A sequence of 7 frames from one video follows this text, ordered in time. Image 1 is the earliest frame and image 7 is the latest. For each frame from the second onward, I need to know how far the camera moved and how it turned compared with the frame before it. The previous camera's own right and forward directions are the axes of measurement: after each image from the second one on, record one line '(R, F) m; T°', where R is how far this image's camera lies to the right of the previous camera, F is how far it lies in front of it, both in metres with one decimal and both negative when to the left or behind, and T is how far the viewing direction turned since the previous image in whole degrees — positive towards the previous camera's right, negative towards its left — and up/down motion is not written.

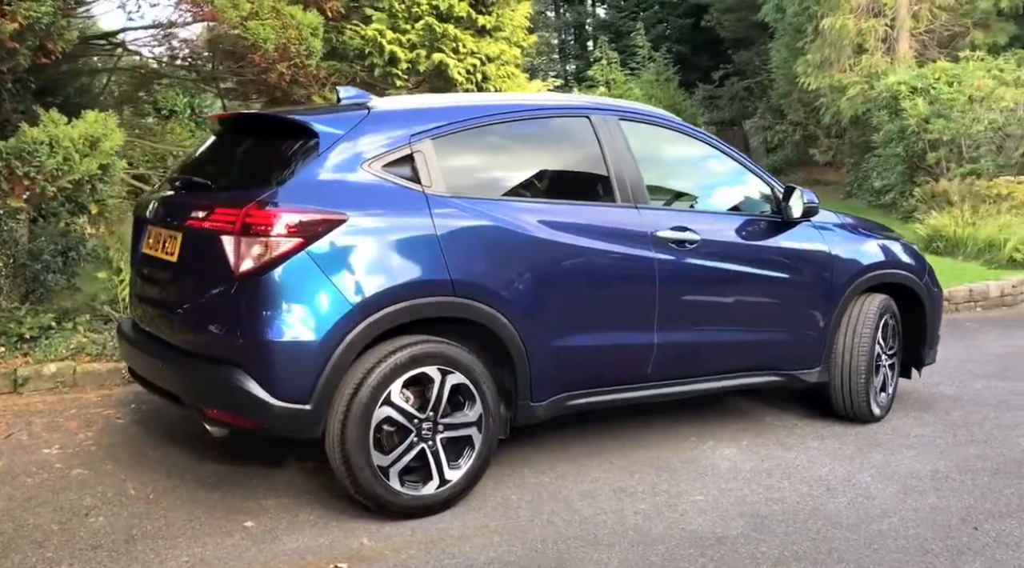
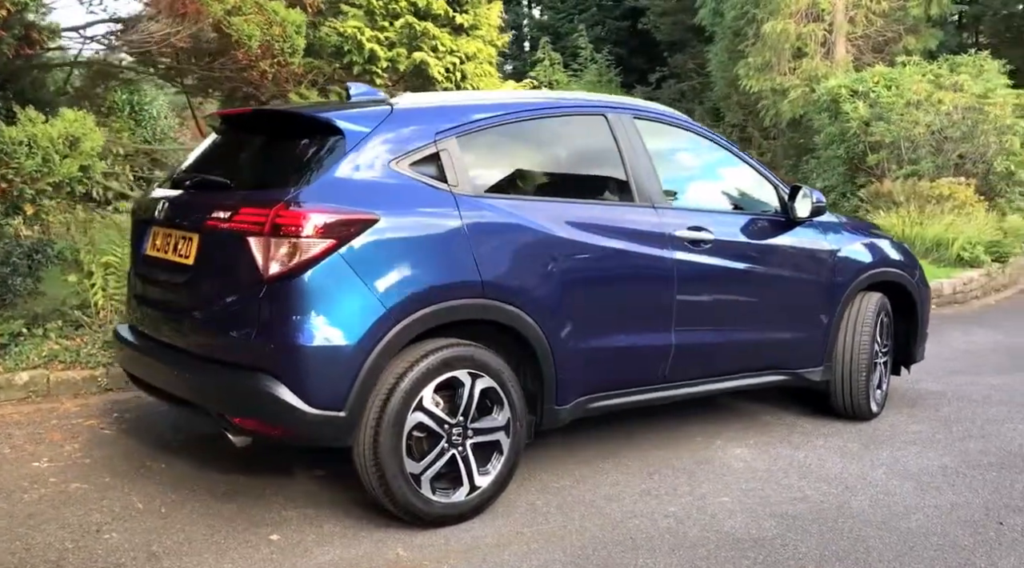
(-0.4, +0.1) m; +4°
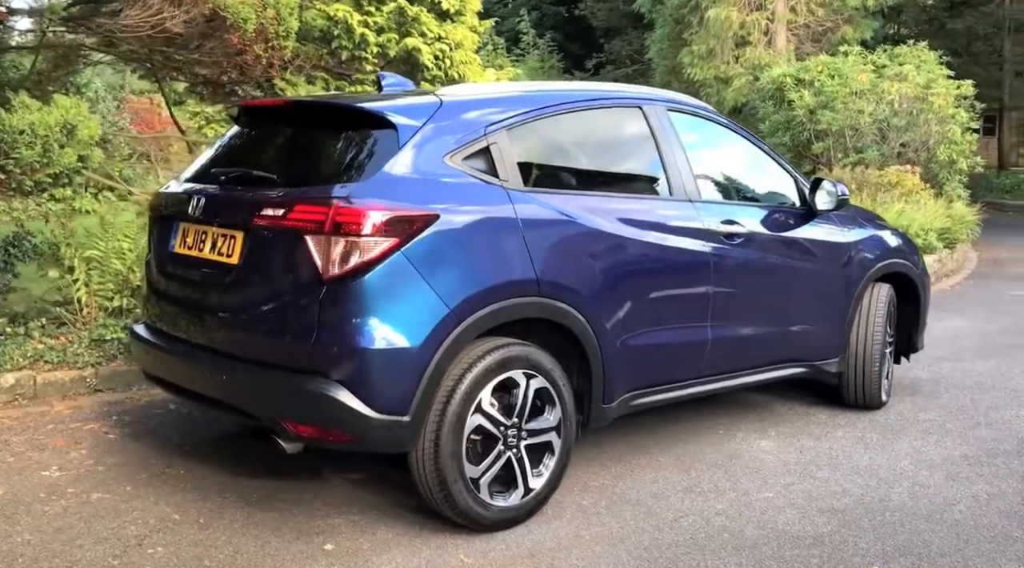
(-0.5, +0.1) m; +4°
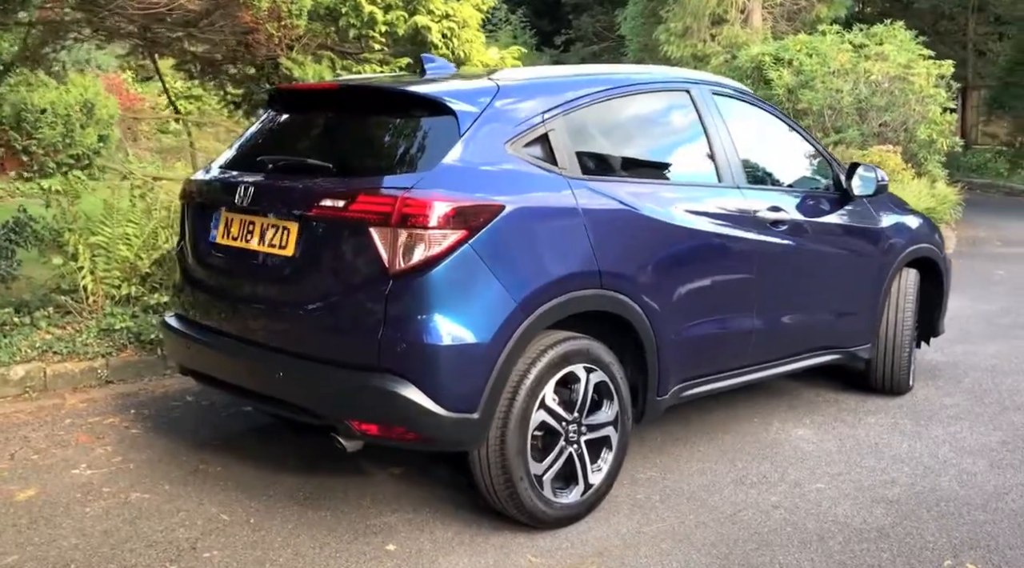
(-0.3, +0.1) m; +2°
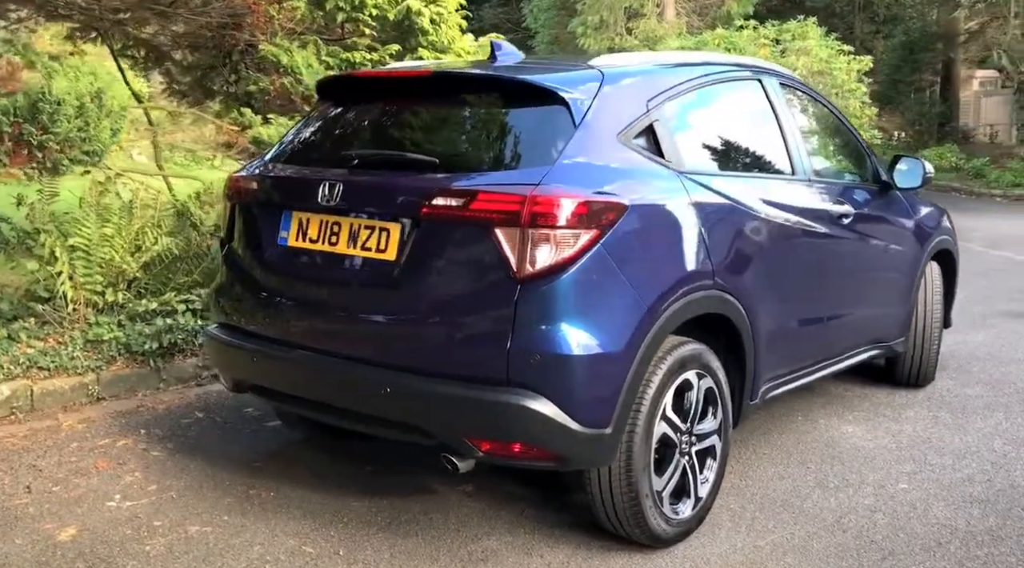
(-0.7, +0.3) m; +7°
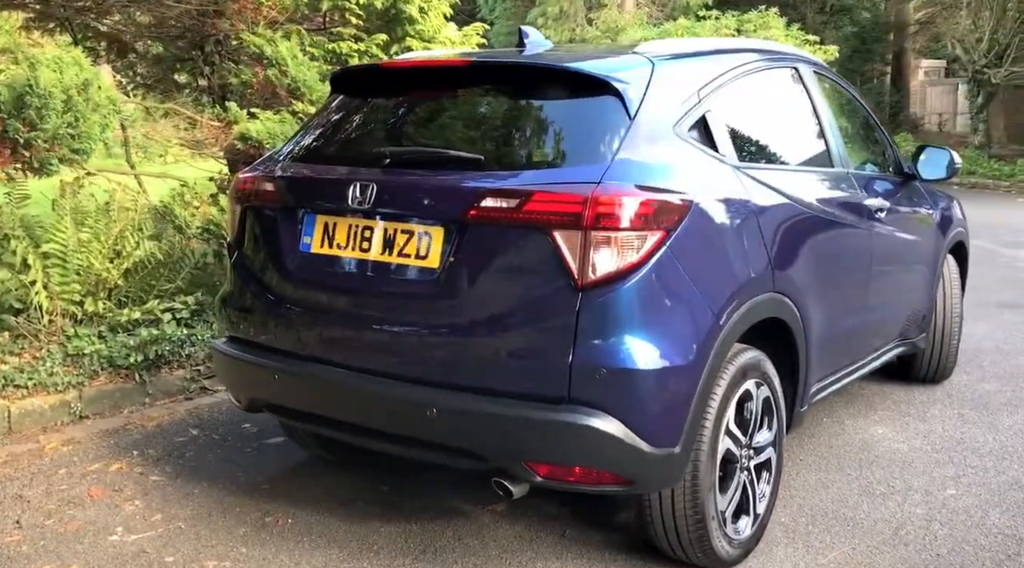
(-0.3, +0.2) m; +3°
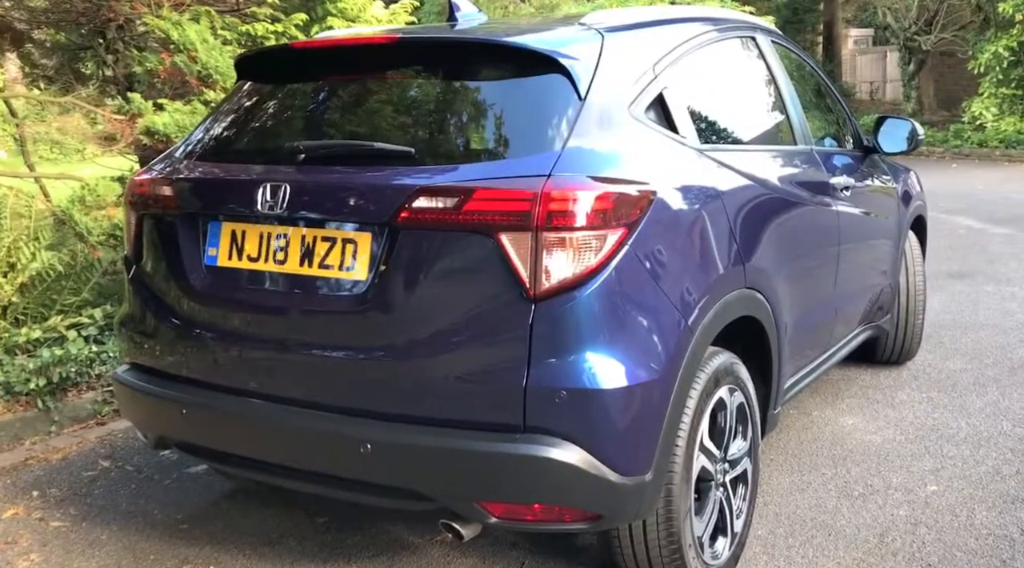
(0.0, +0.3) m; +4°
